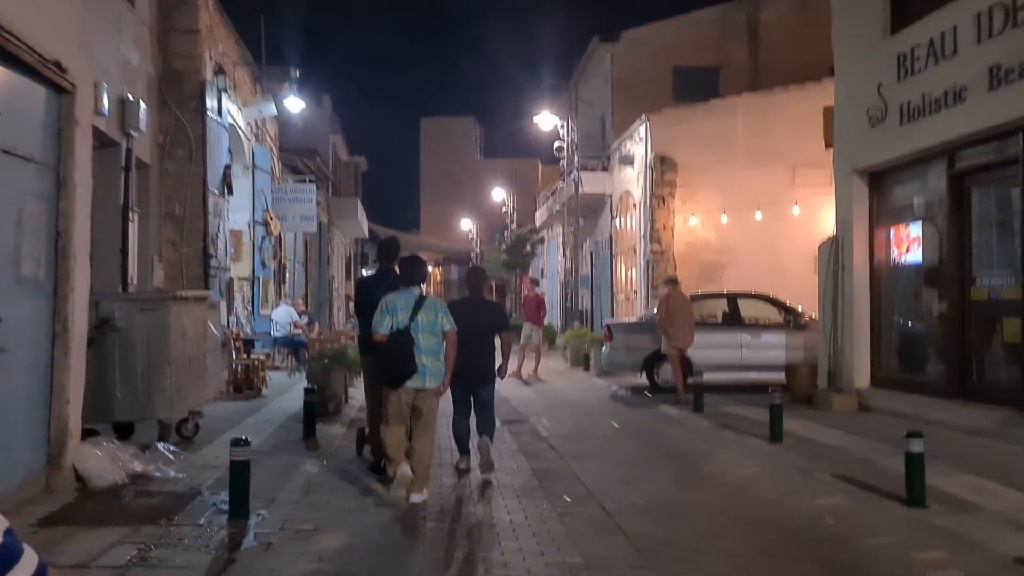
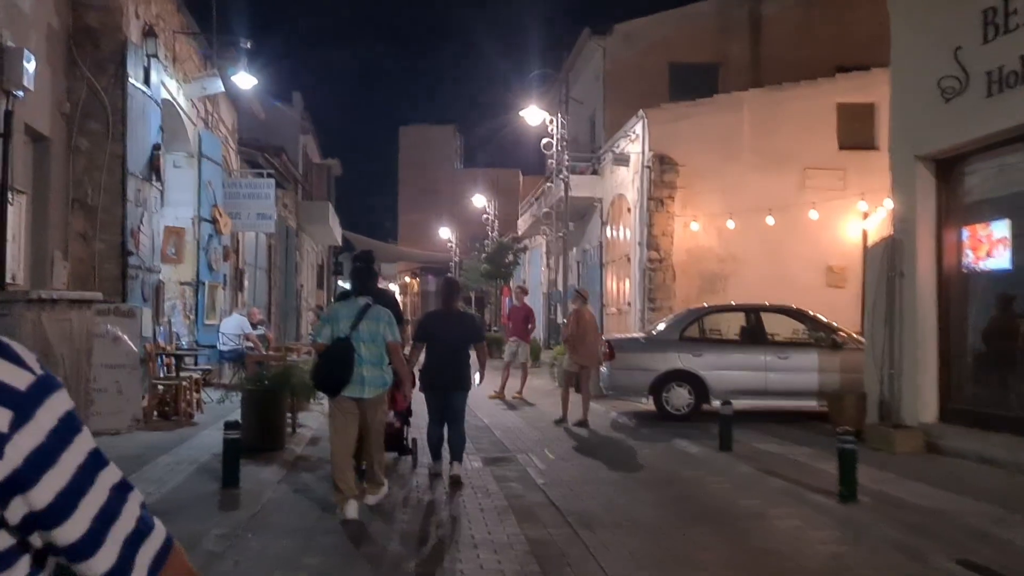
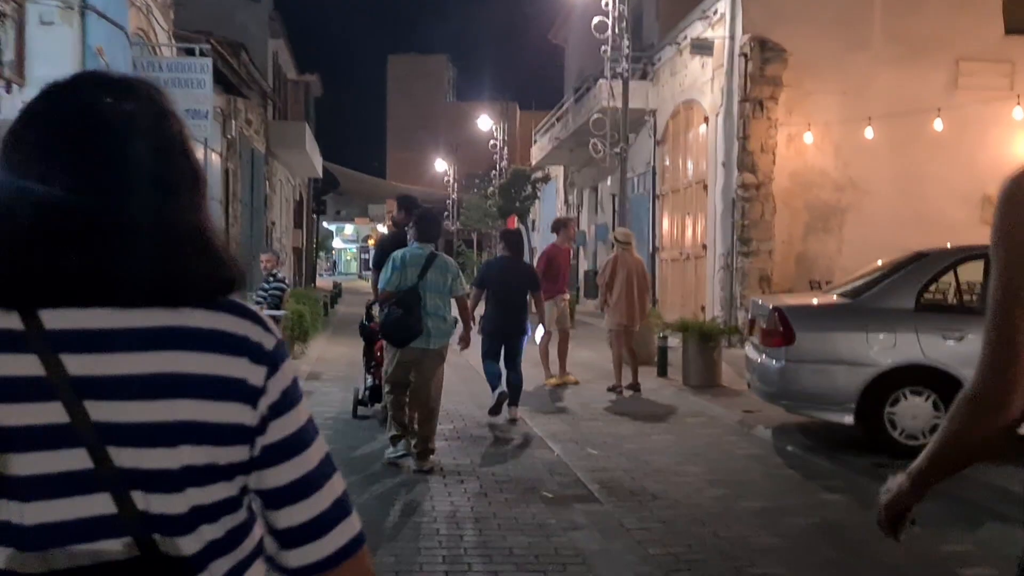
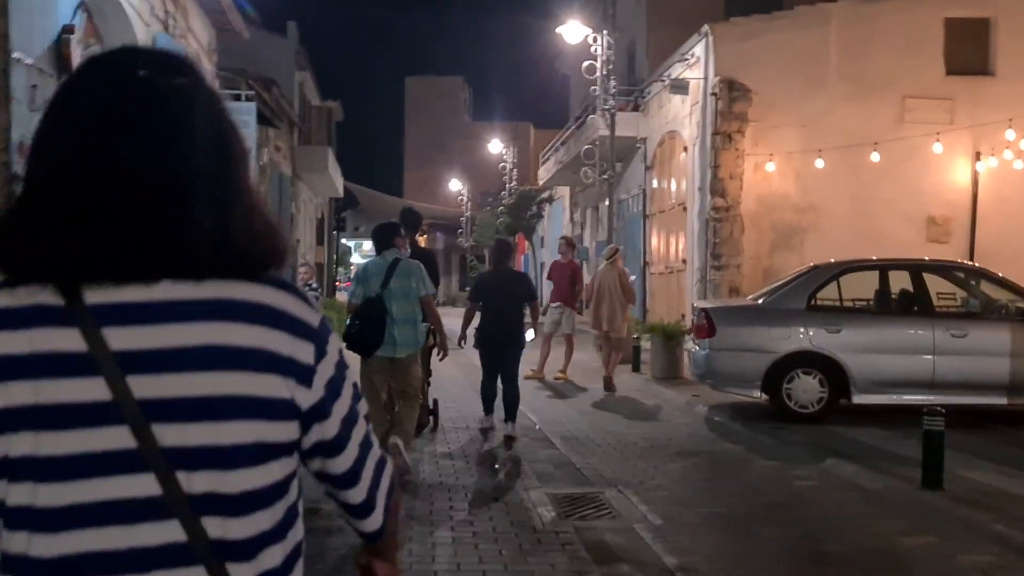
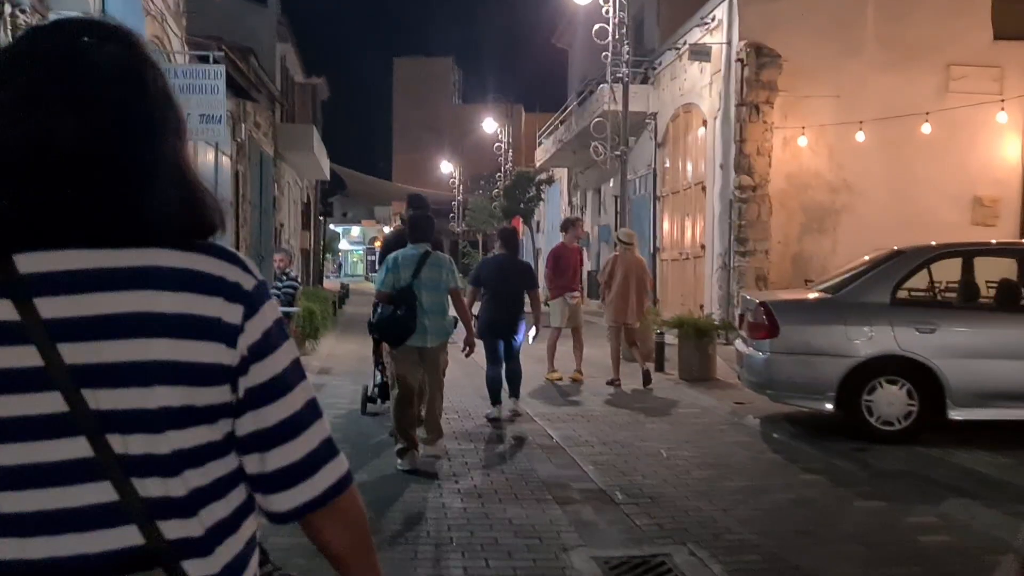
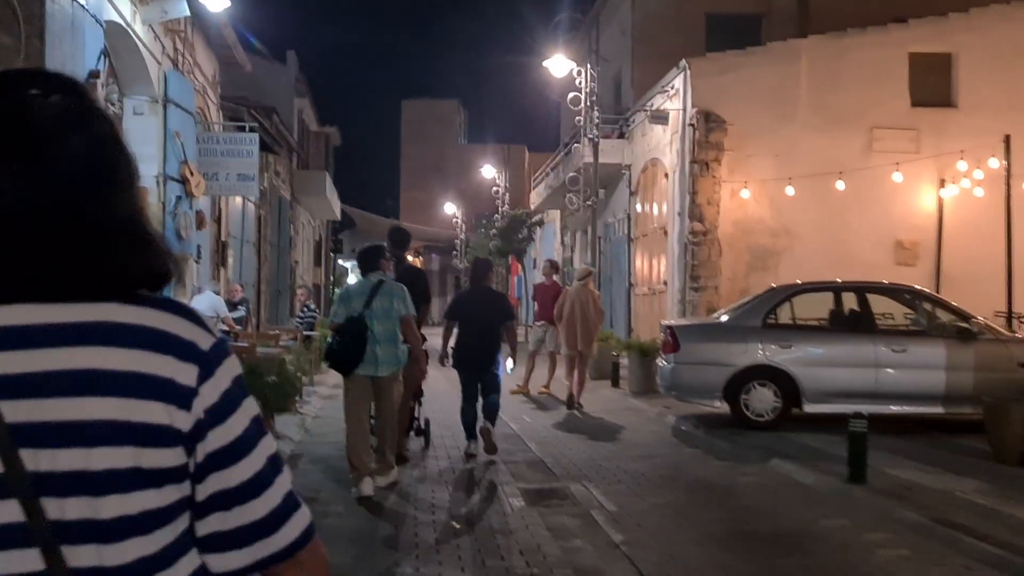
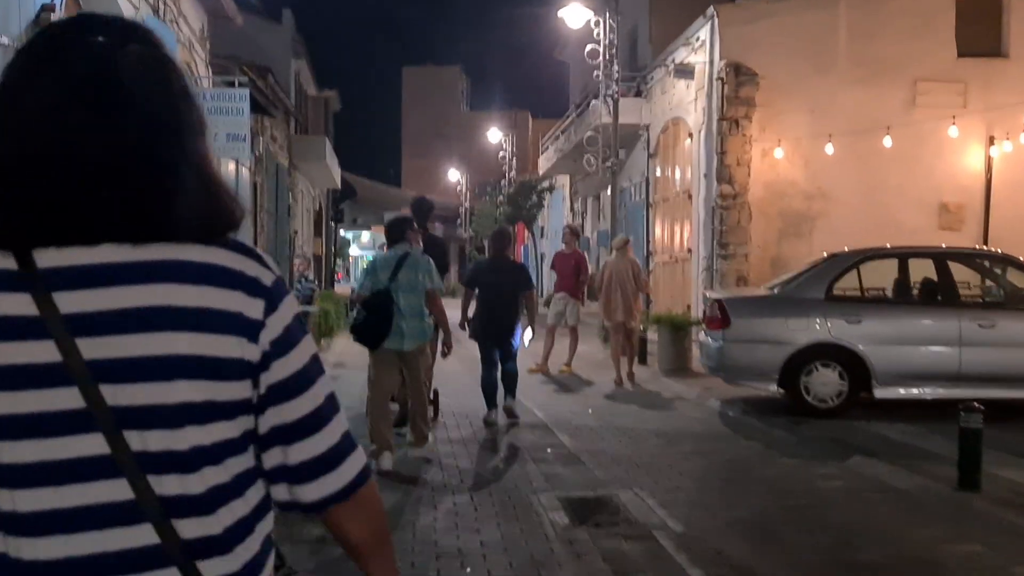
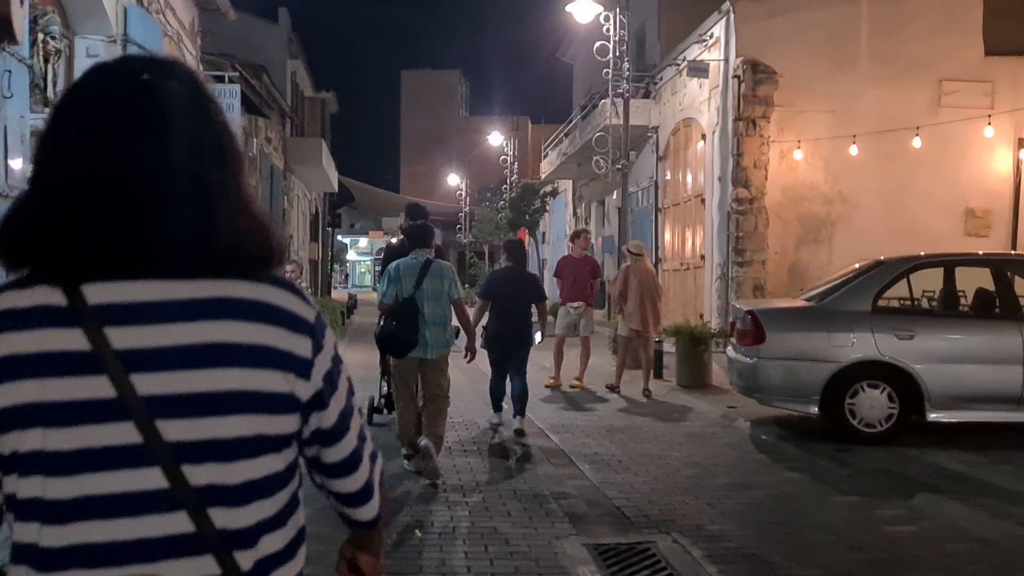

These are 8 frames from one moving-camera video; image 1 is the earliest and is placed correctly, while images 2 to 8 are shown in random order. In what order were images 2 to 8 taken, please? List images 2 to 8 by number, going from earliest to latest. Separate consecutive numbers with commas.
2, 6, 4, 7, 8, 5, 3
